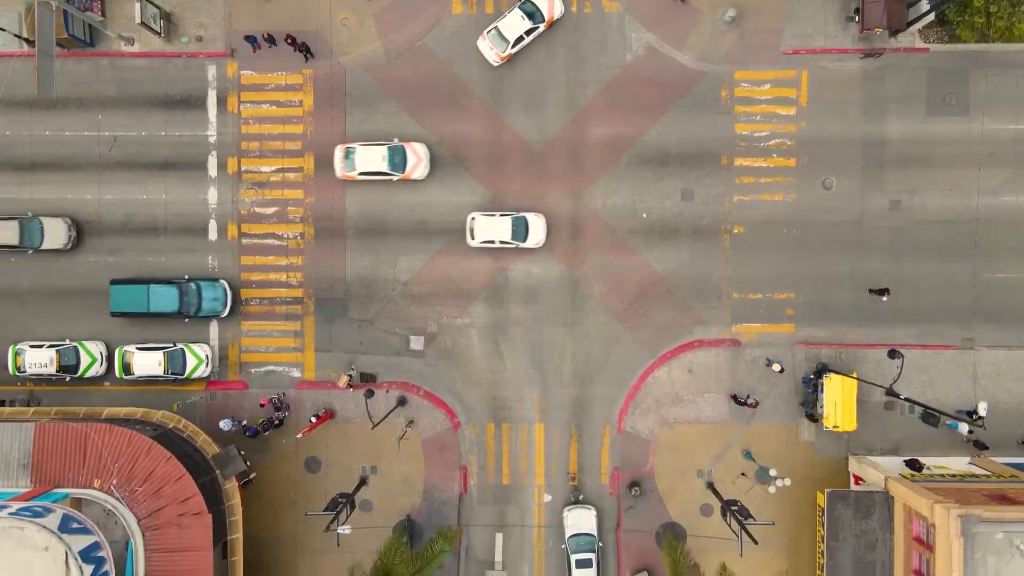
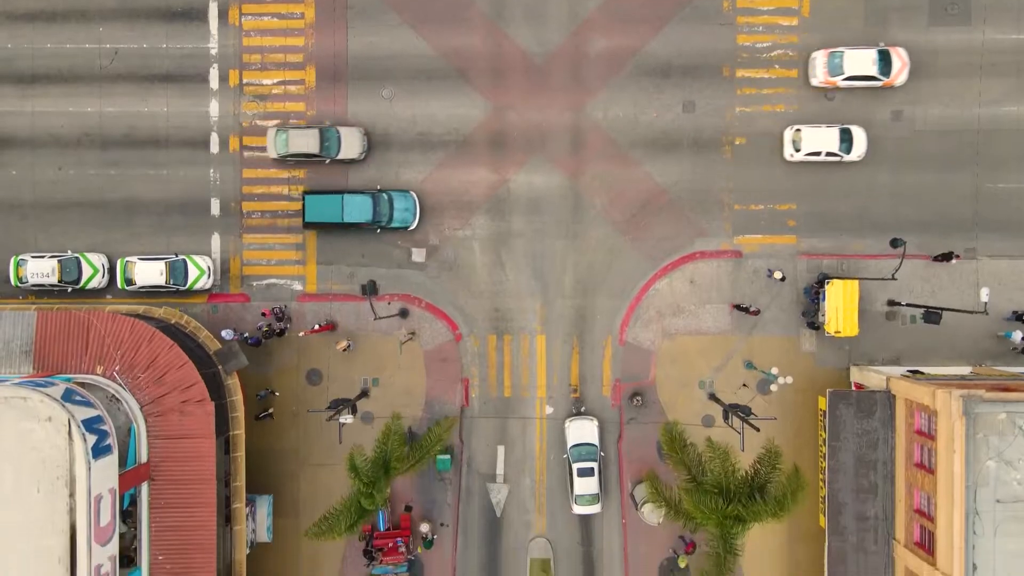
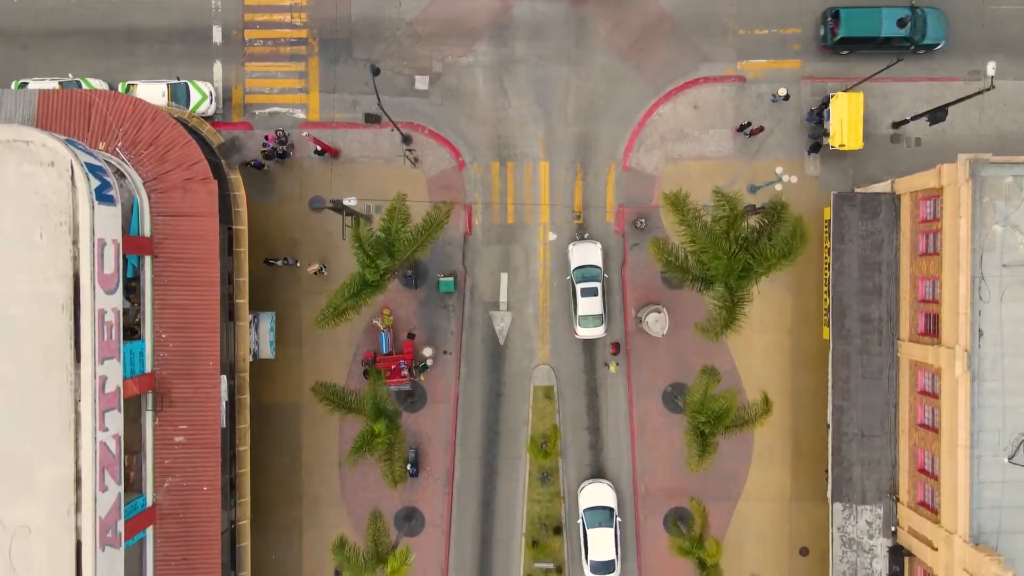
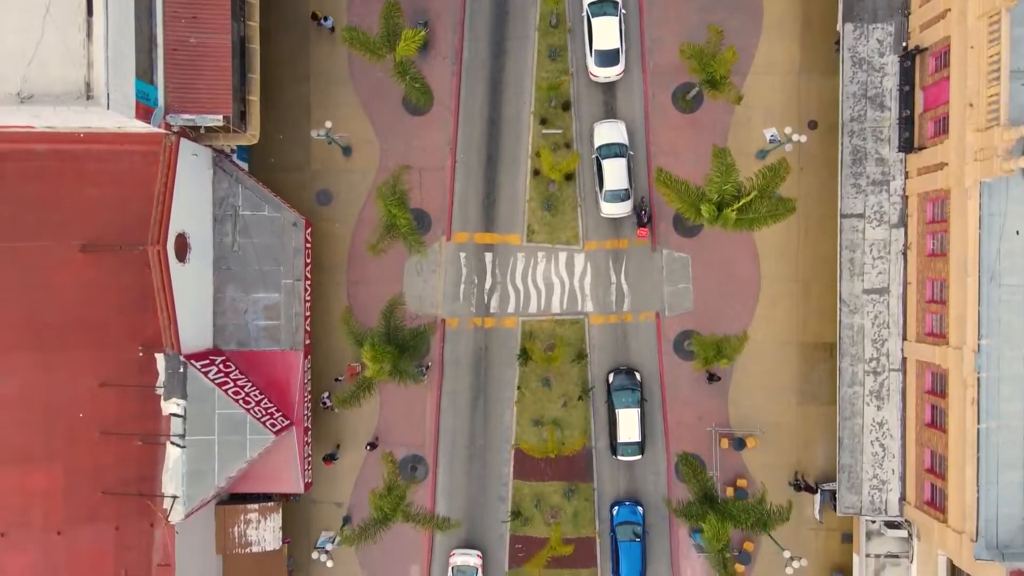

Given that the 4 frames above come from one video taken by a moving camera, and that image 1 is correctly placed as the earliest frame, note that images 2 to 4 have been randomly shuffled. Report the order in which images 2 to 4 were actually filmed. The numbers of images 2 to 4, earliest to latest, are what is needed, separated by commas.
2, 3, 4
